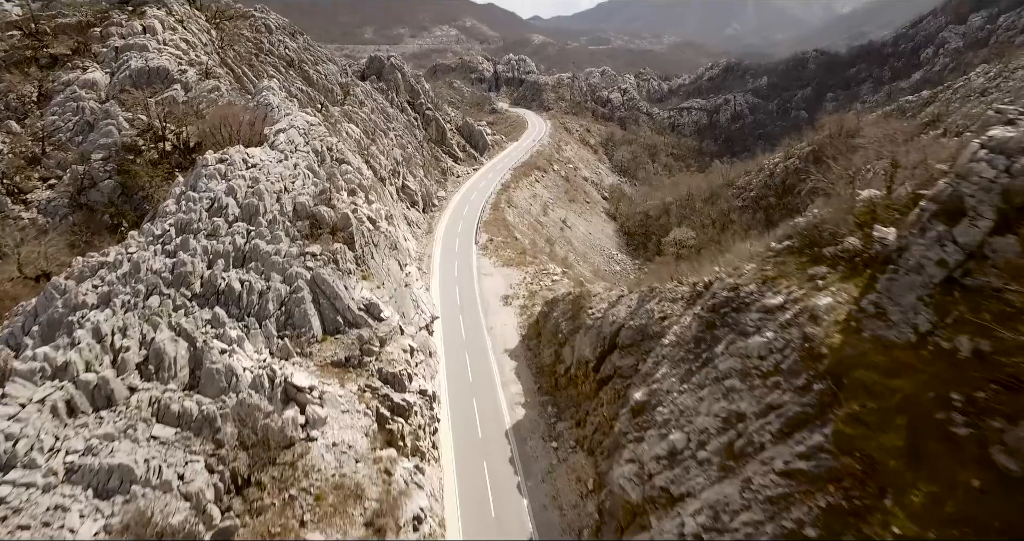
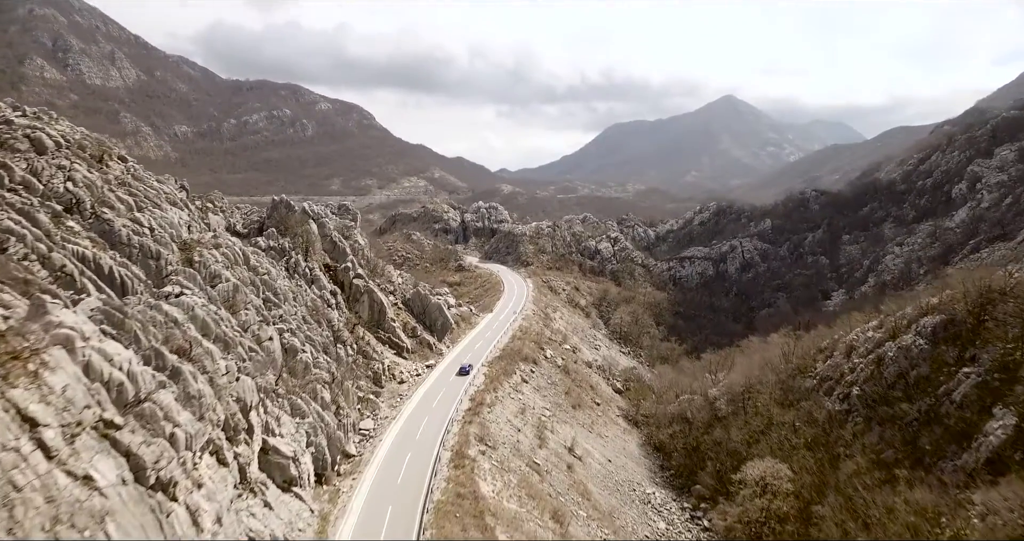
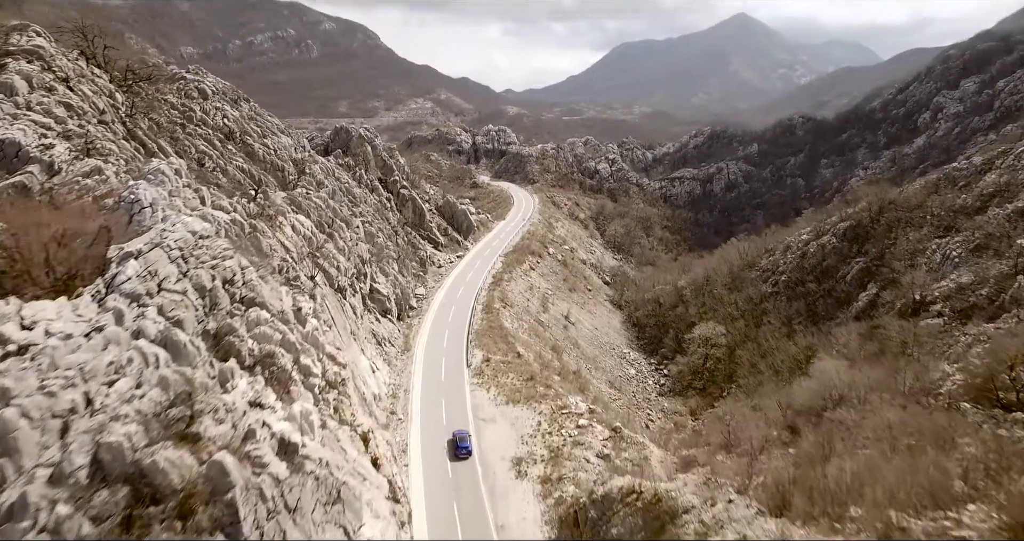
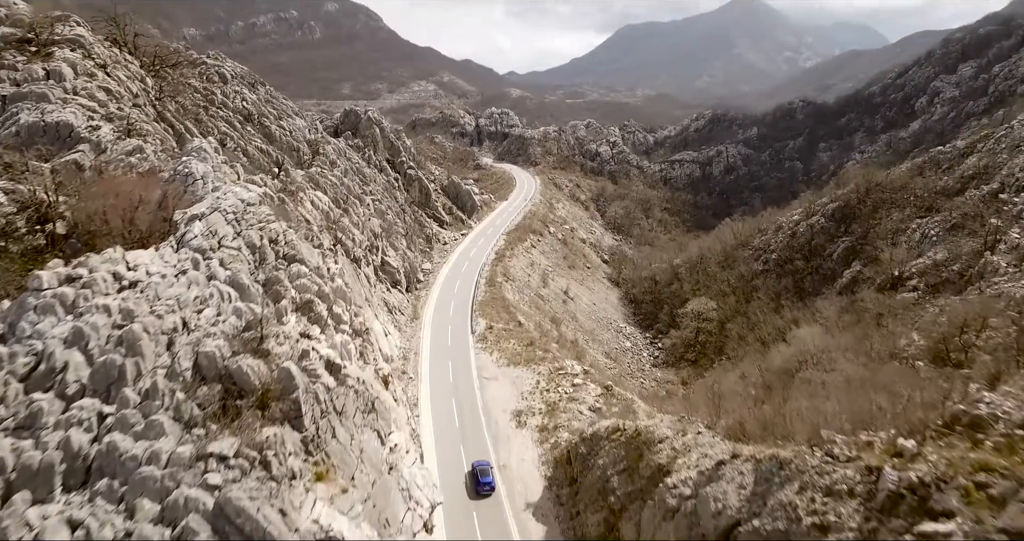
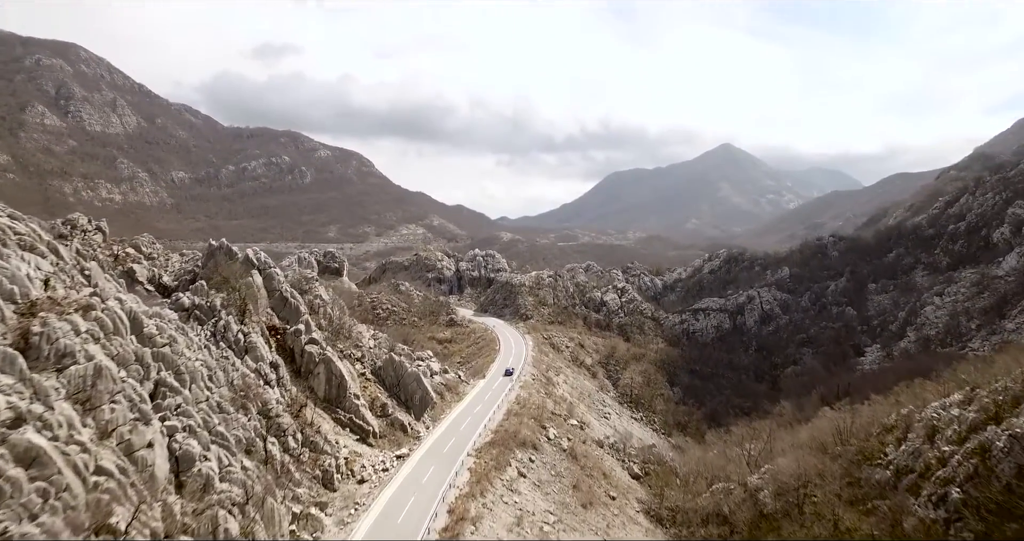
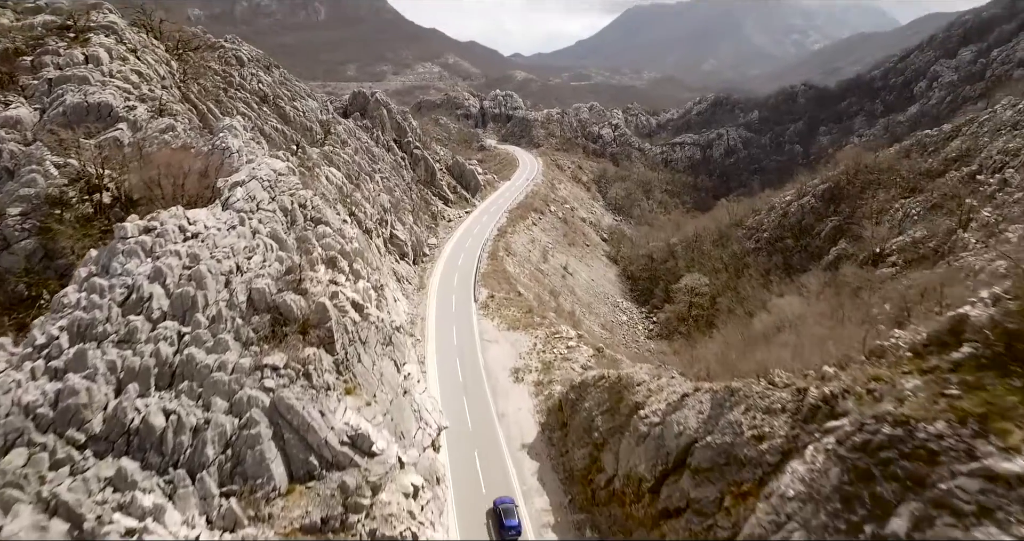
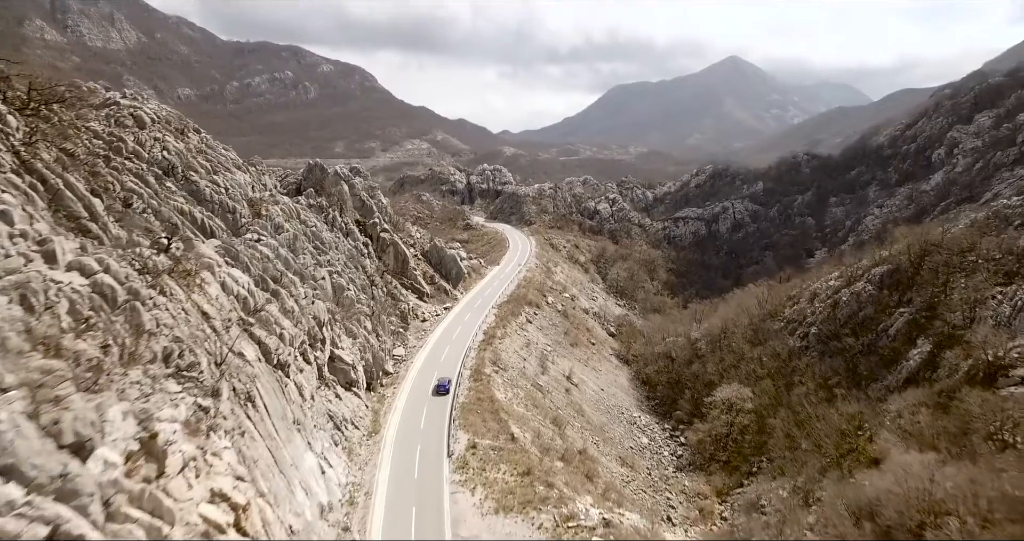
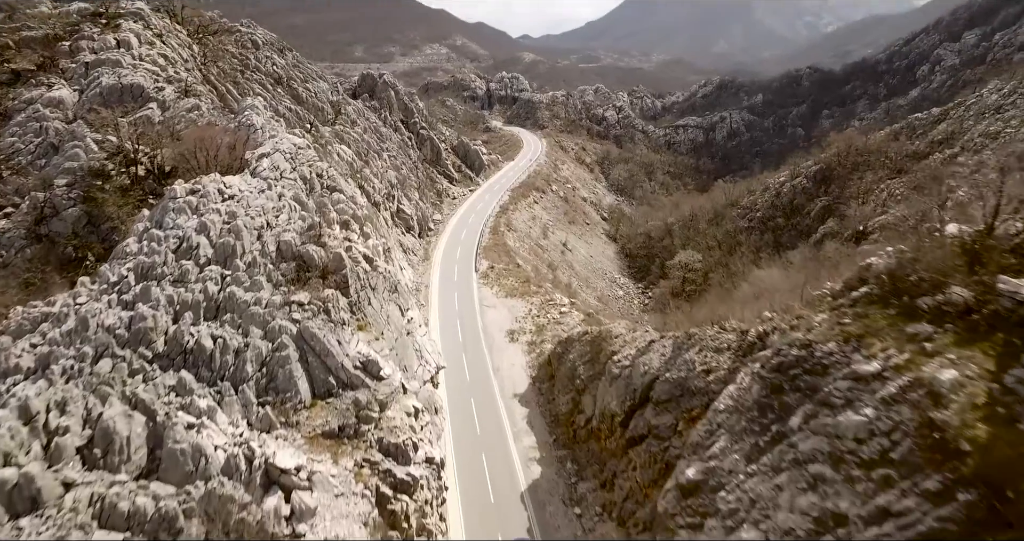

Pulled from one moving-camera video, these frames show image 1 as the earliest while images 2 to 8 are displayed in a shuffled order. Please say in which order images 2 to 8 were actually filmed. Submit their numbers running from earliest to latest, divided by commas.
8, 6, 4, 3, 7, 2, 5
